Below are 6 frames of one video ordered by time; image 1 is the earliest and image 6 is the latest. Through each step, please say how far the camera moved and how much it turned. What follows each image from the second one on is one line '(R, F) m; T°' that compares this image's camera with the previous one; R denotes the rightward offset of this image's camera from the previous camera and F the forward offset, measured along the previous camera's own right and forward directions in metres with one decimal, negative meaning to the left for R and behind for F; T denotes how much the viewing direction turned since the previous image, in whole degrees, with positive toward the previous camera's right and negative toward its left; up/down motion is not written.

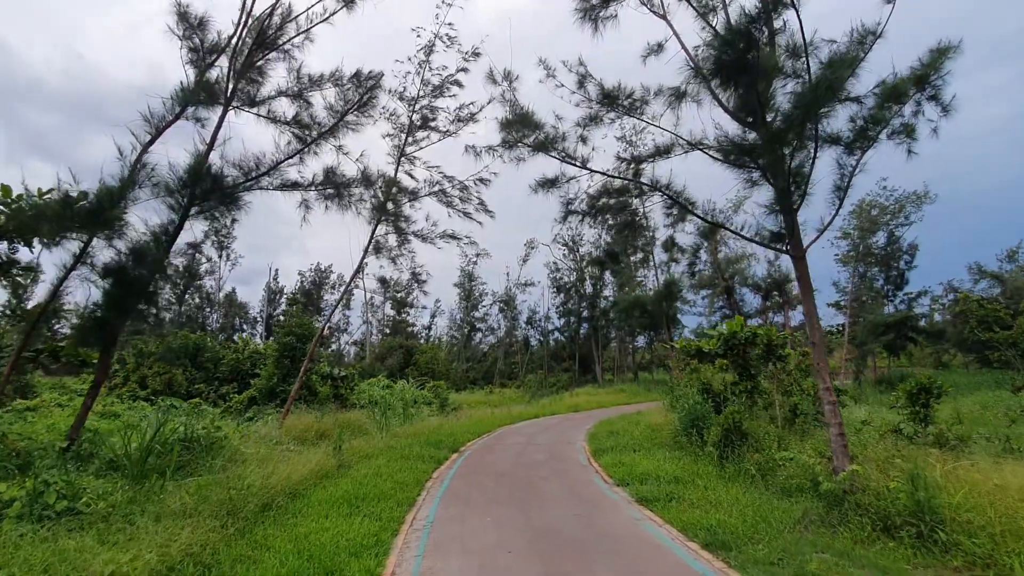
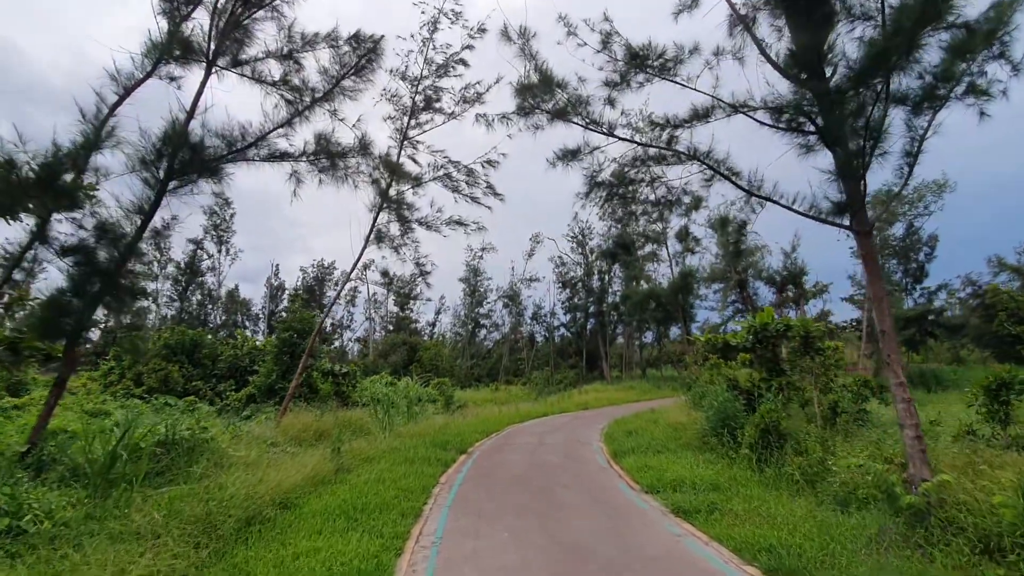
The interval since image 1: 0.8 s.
(-0.2, +0.9) m; 0°
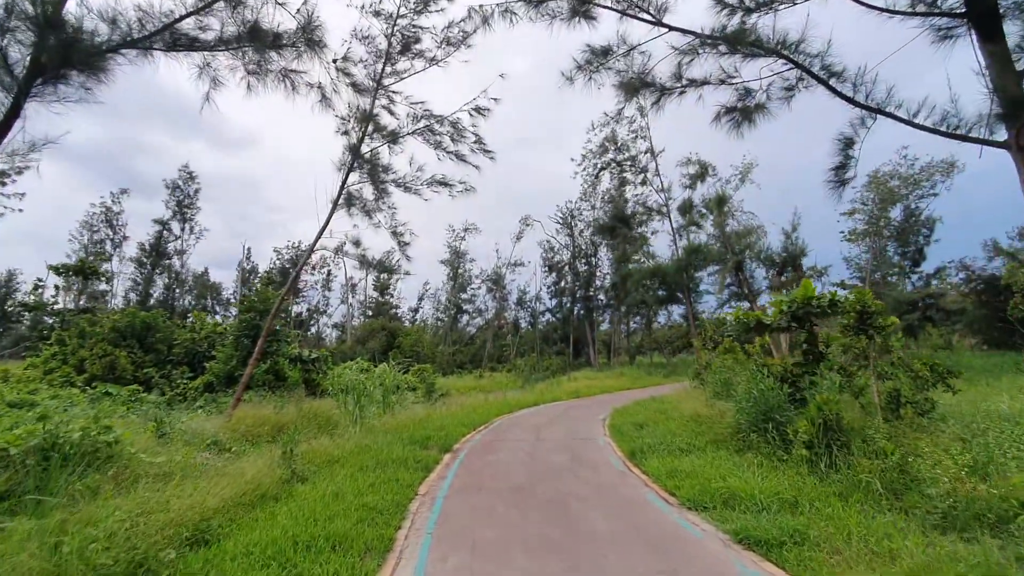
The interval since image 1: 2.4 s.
(-0.3, +2.0) m; +2°
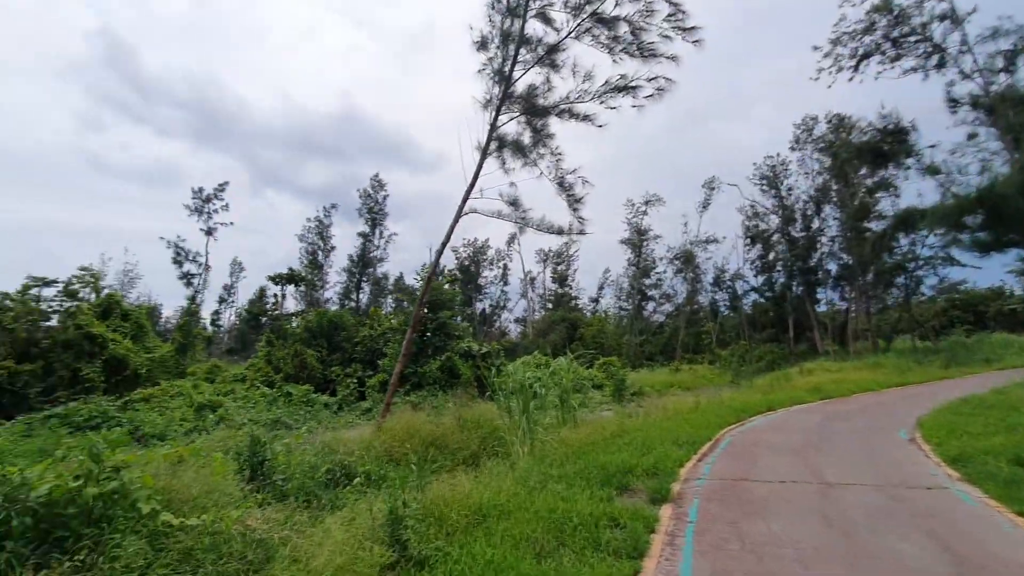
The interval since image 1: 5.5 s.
(-0.8, +3.9) m; -20°
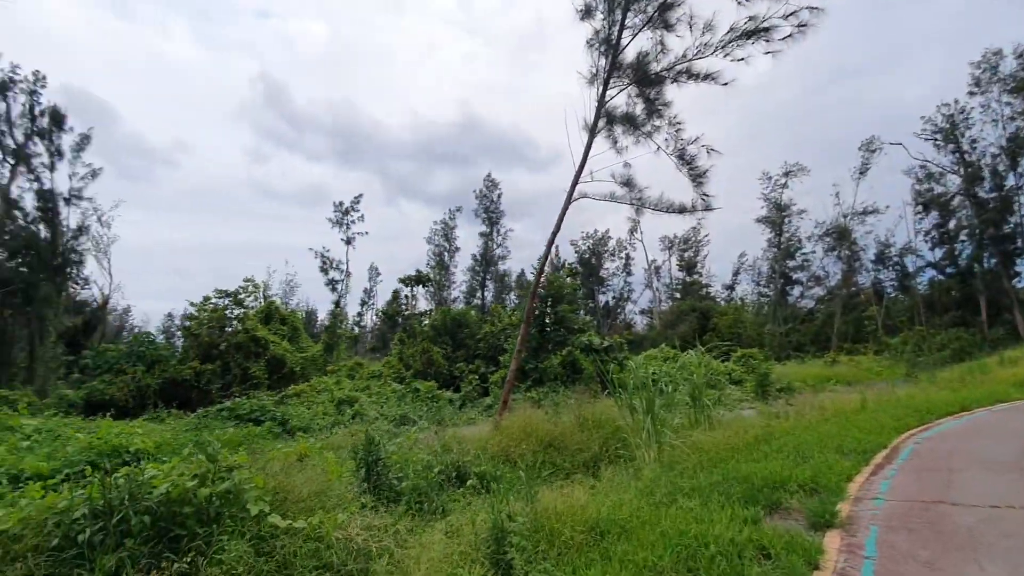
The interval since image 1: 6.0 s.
(+0.1, +0.6) m; -14°
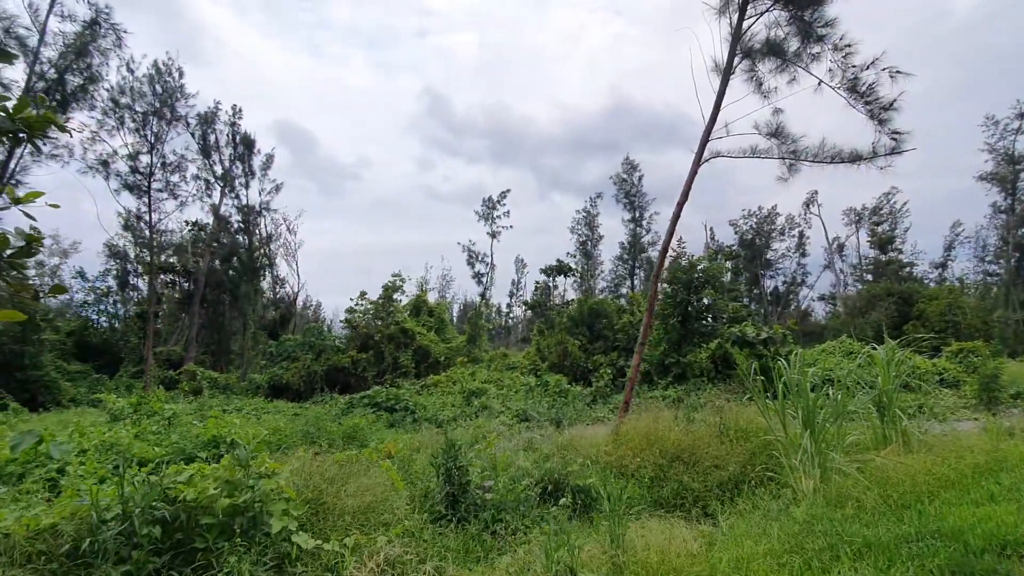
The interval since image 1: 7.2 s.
(+0.6, +1.2) m; -17°
